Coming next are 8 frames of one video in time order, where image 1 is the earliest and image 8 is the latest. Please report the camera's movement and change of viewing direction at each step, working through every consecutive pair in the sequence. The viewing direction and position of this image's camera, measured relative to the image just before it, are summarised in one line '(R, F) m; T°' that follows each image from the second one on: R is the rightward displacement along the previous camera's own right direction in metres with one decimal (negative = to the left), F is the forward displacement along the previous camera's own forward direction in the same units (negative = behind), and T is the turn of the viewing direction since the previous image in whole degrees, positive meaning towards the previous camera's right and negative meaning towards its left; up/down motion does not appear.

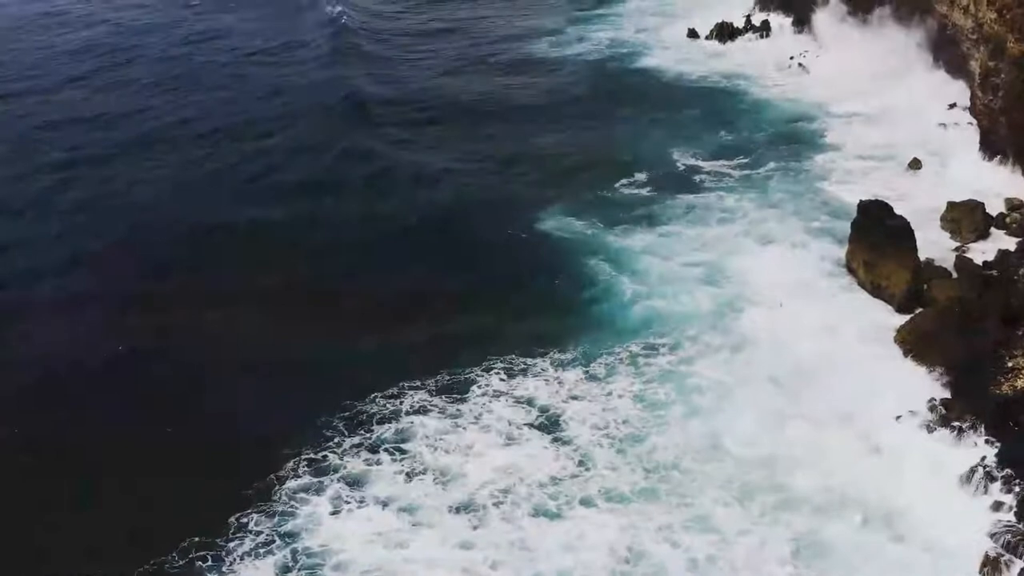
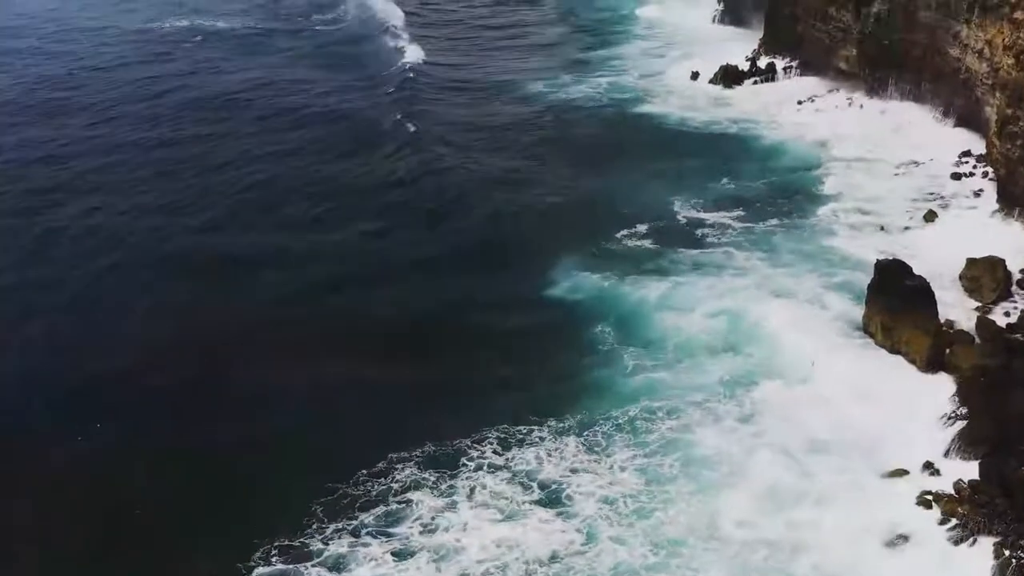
(+1.3, +1.2) m; -3°
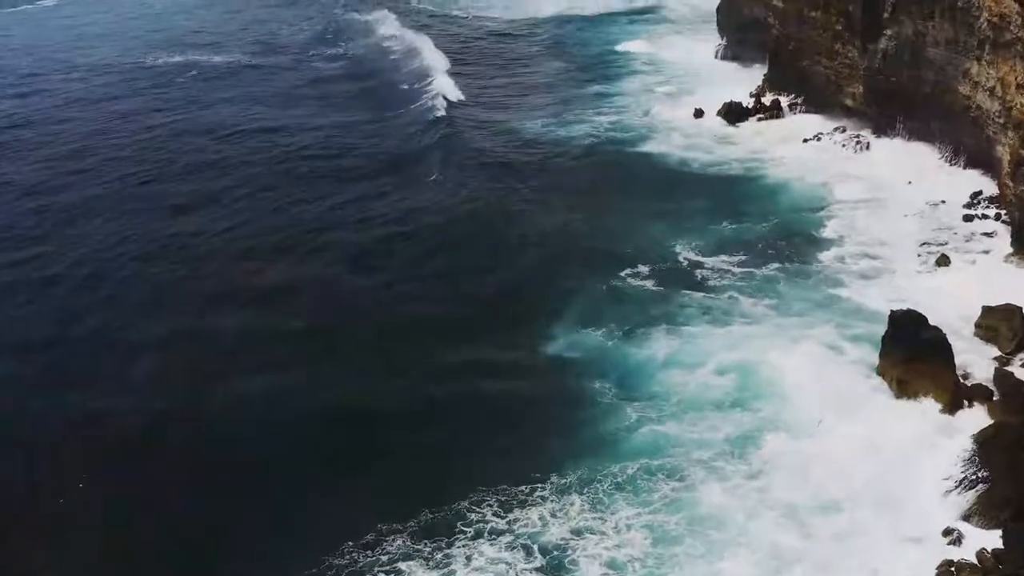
(0.0, +0.8) m; 0°
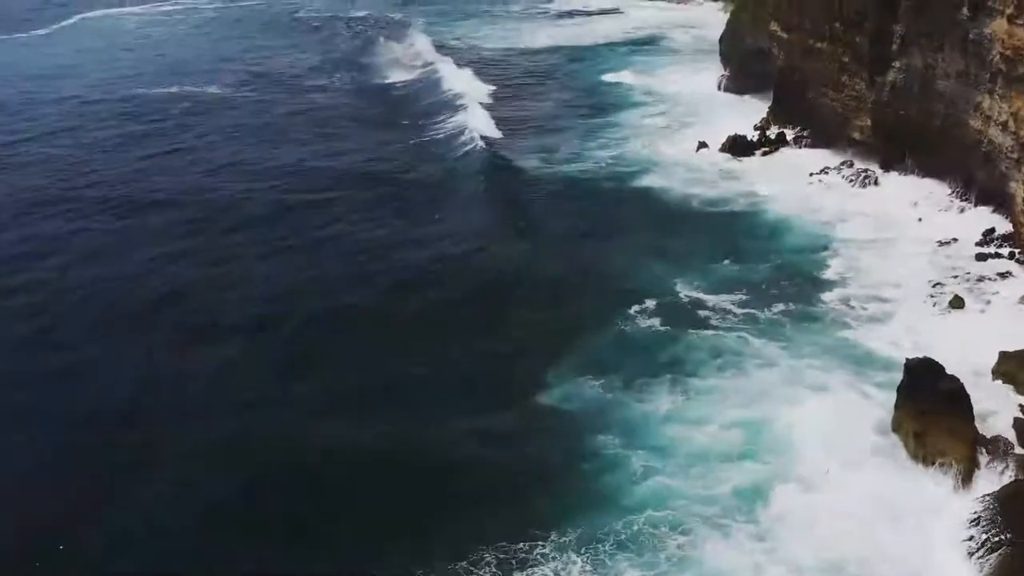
(0.0, +0.9) m; 0°
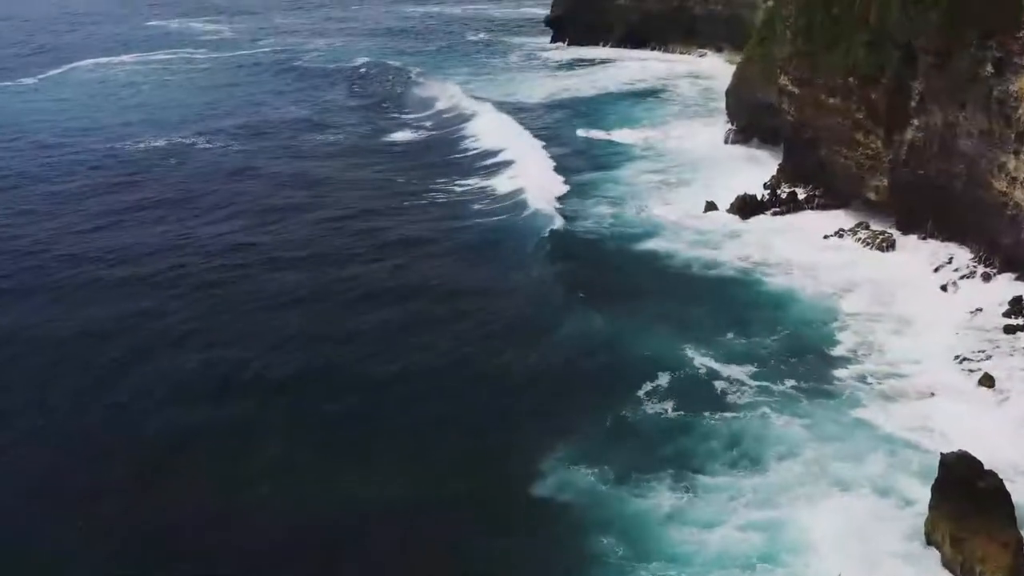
(0.0, +1.7) m; 0°
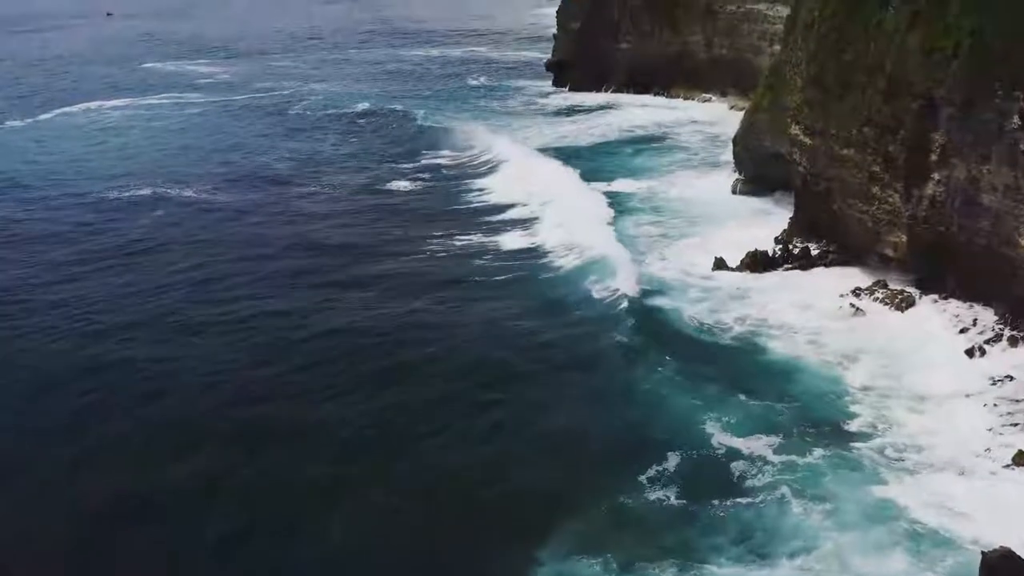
(0.0, +1.6) m; 0°
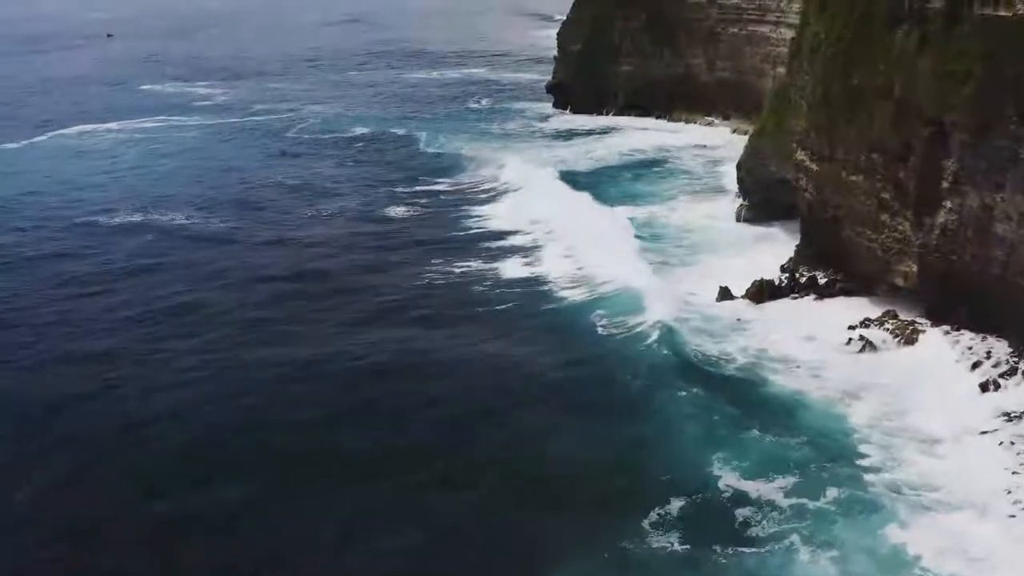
(0.0, +0.8) m; 0°
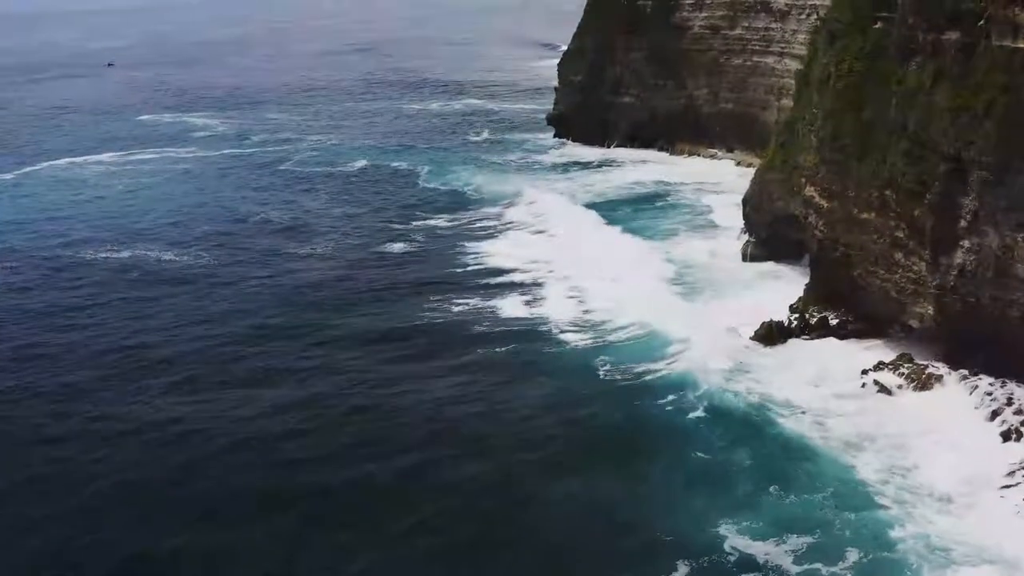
(0.0, +1.2) m; 0°
